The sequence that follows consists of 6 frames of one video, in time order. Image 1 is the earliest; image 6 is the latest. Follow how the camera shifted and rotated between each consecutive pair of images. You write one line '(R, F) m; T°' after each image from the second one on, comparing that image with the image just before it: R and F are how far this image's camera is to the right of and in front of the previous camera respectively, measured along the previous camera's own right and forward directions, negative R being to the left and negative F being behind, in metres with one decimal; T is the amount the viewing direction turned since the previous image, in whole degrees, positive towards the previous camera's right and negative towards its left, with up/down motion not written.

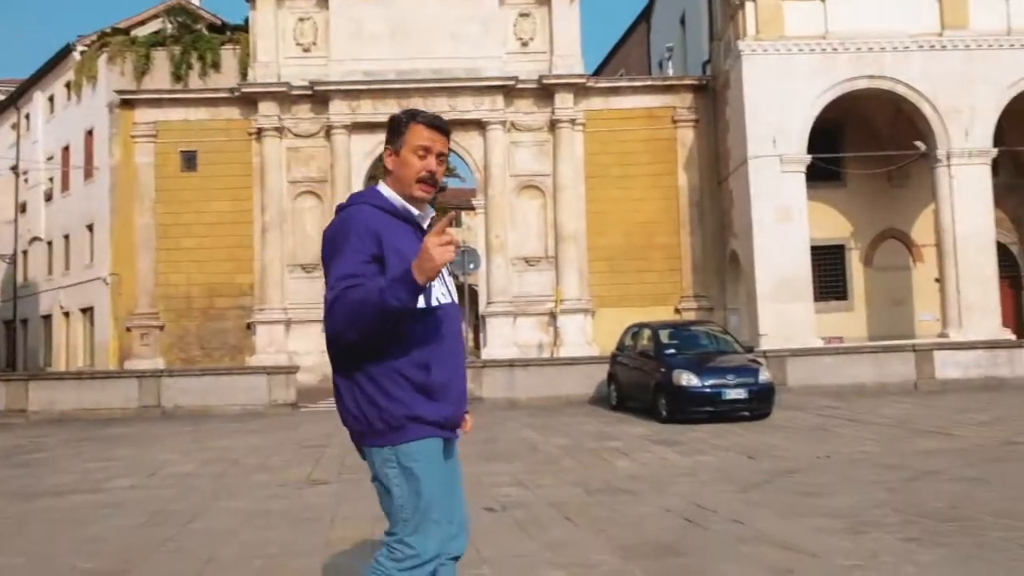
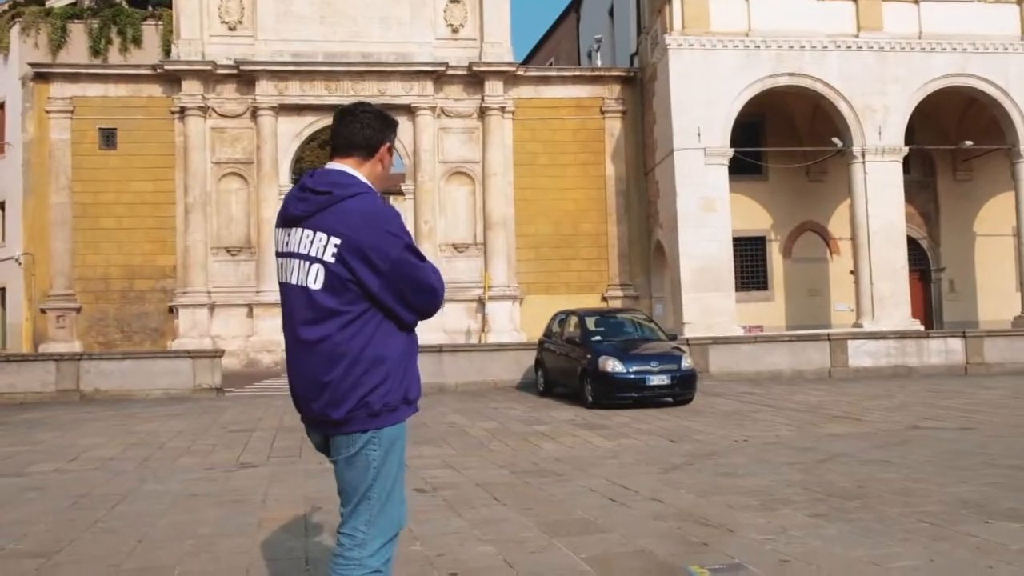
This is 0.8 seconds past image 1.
(0.0, -0.1) m; +5°
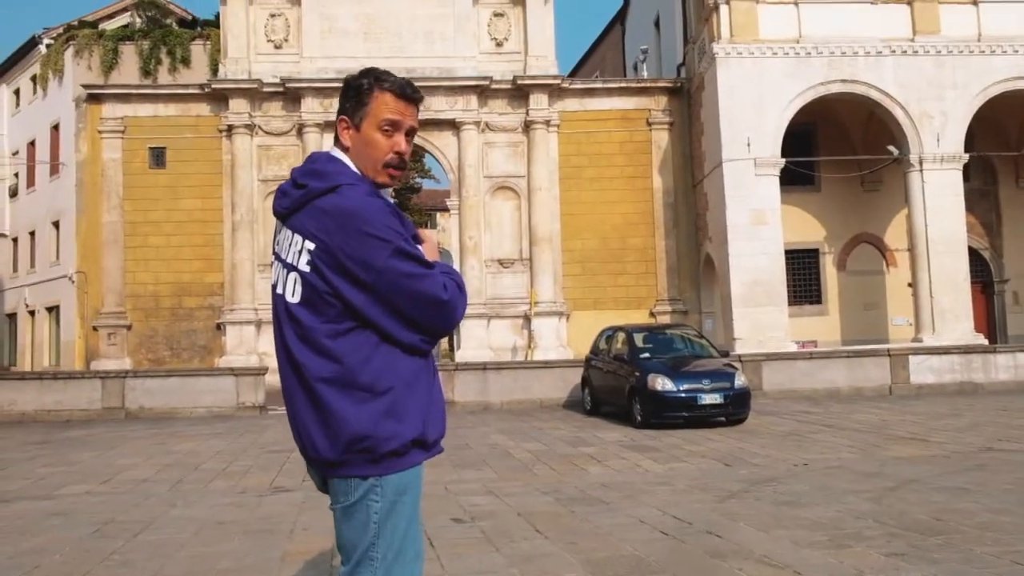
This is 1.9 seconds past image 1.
(0.0, +0.3) m; -3°
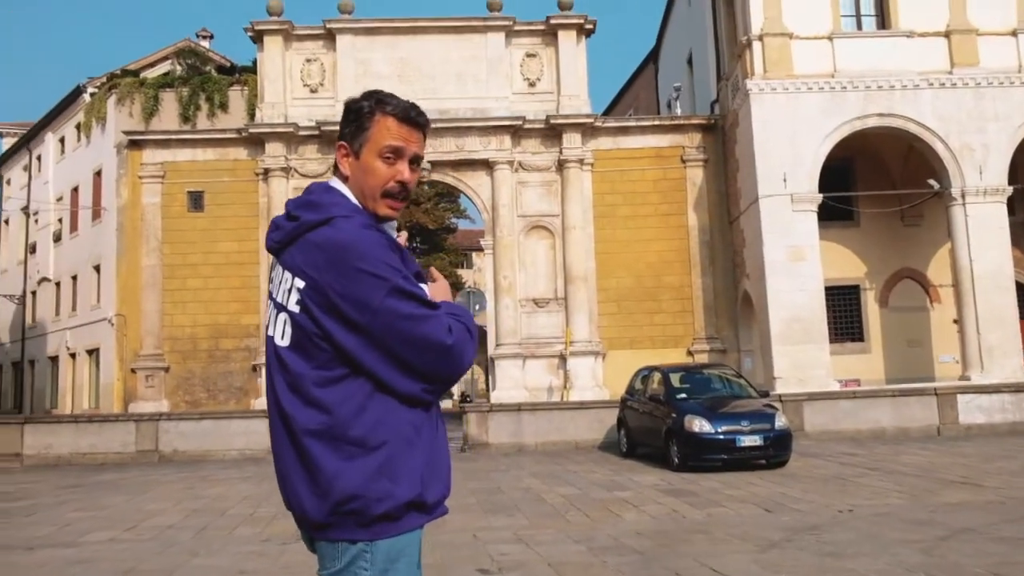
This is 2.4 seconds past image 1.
(+0.1, +0.2) m; -2°
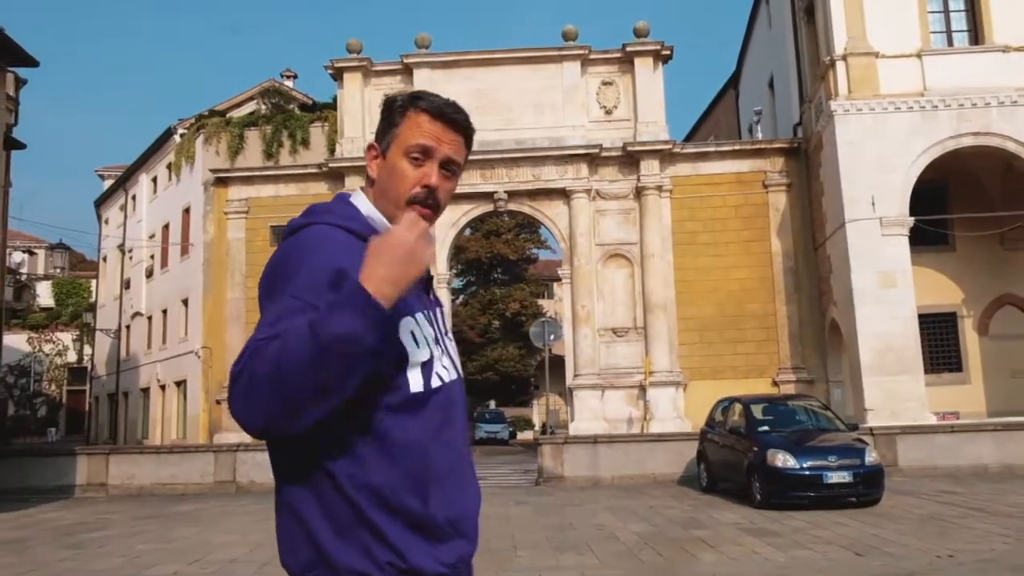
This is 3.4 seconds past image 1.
(+0.1, +0.3) m; -5°
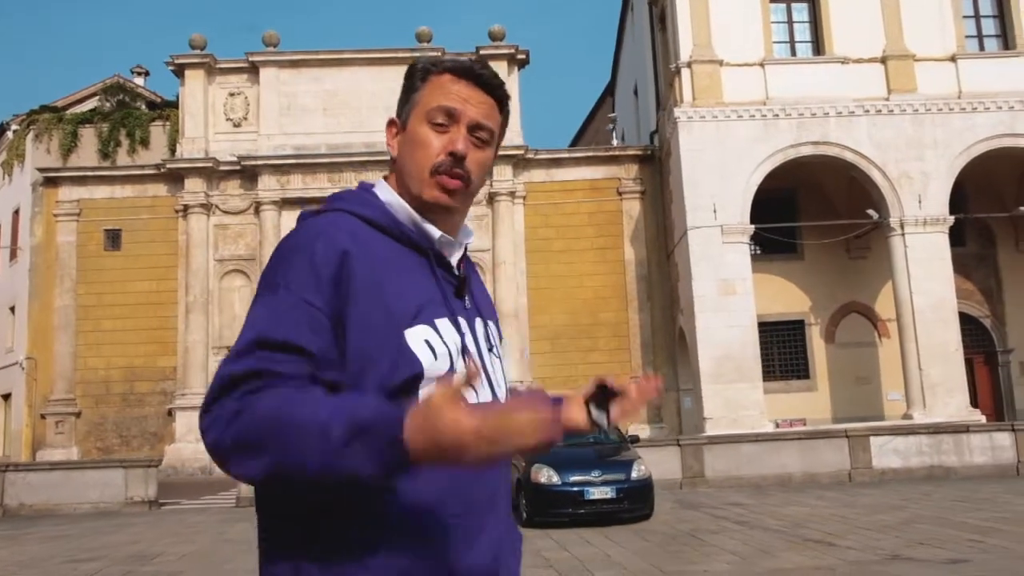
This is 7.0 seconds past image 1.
(+1.7, +0.6) m; +6°
